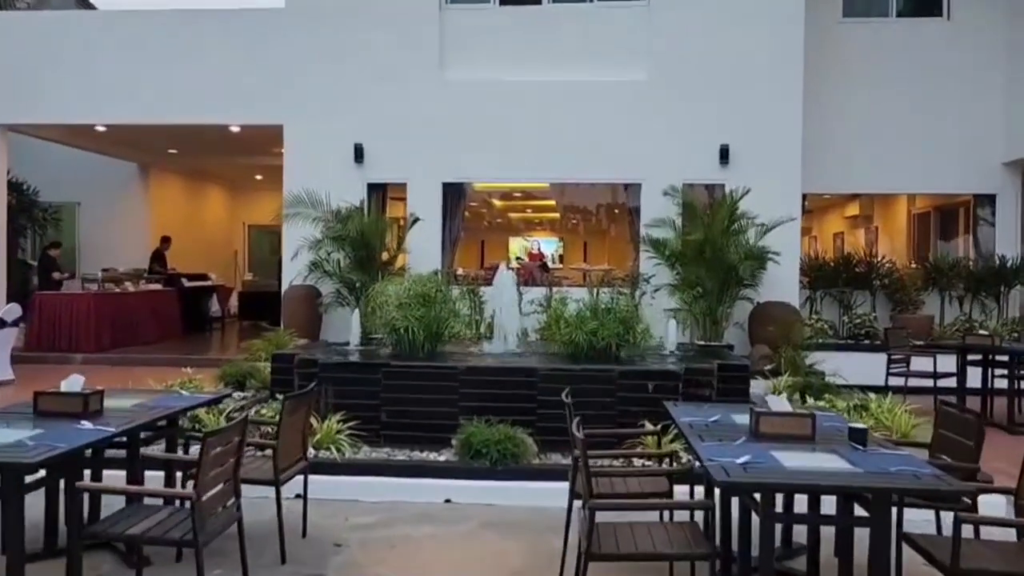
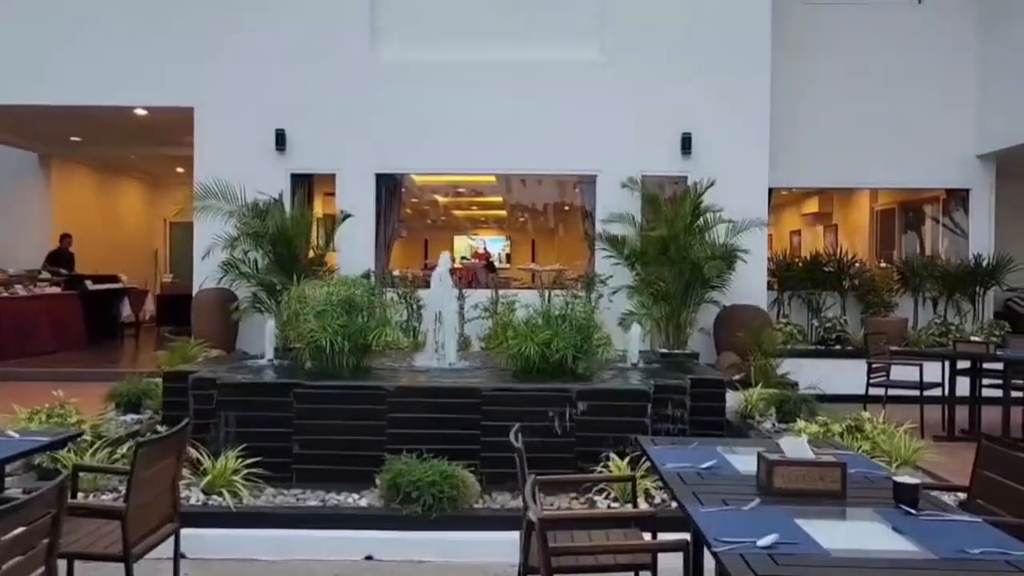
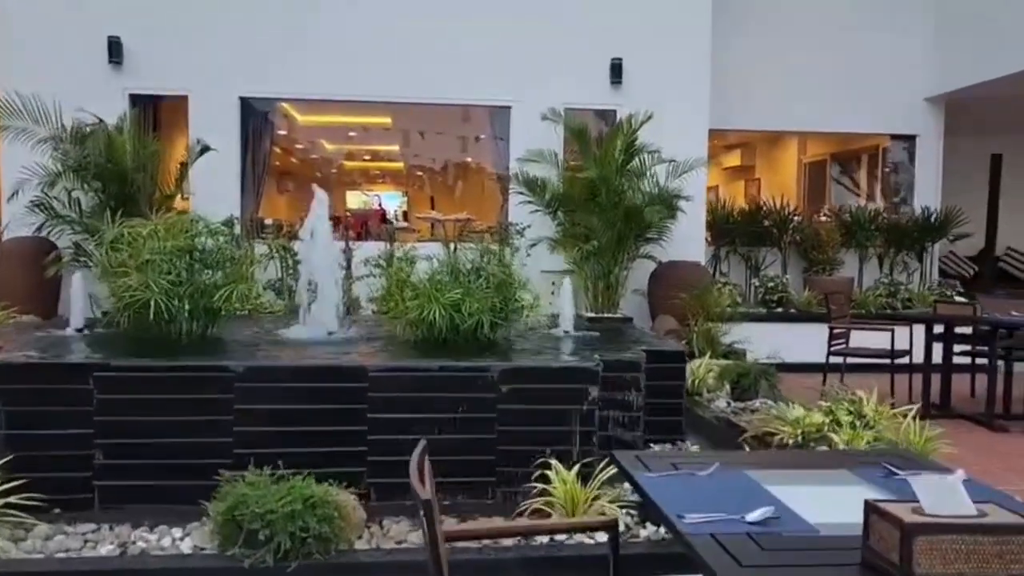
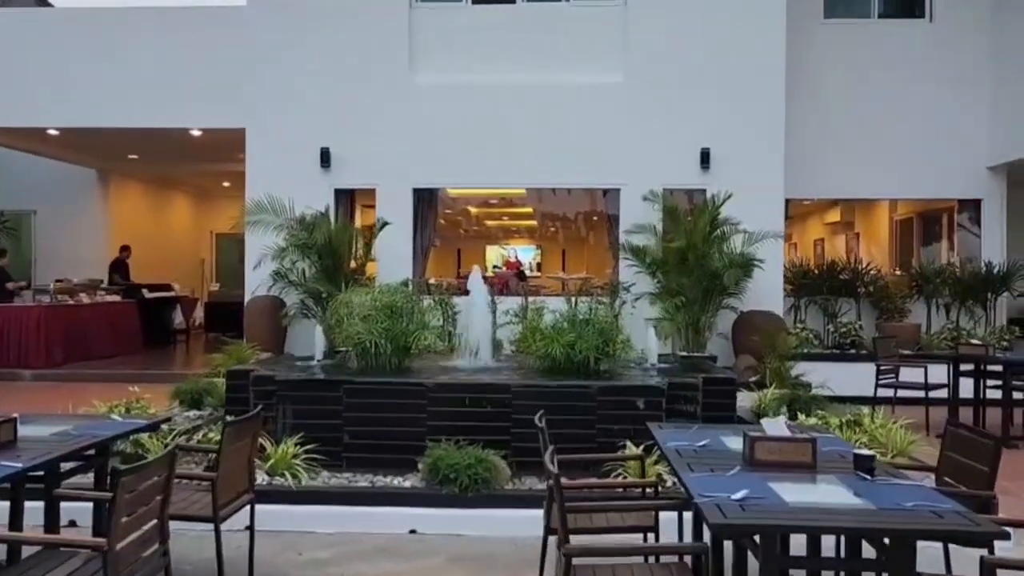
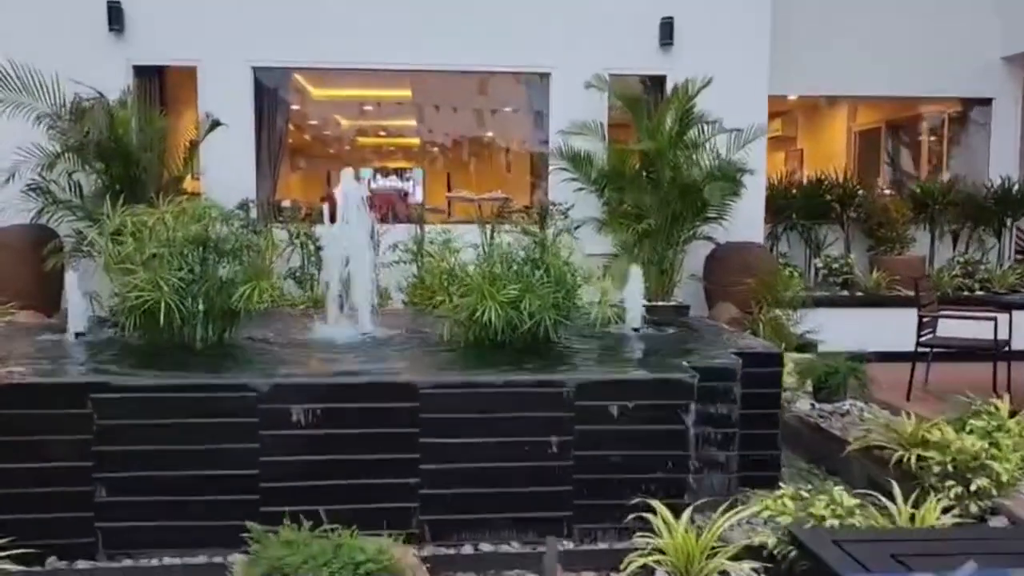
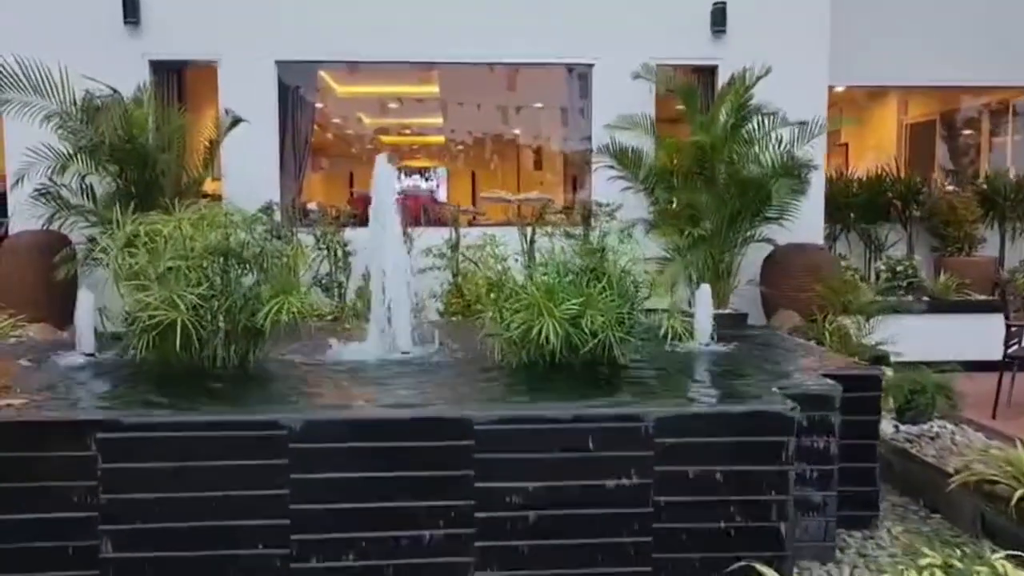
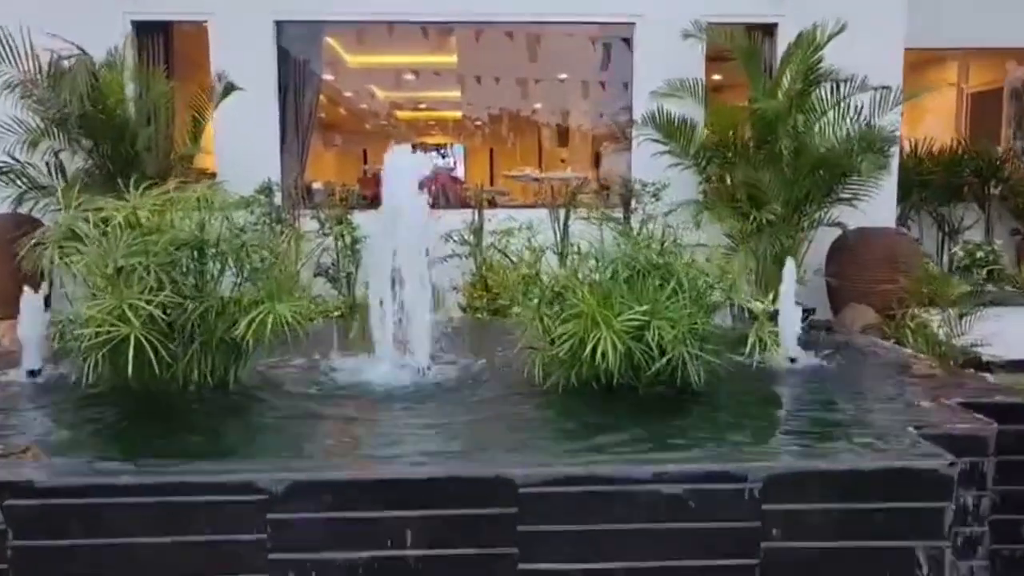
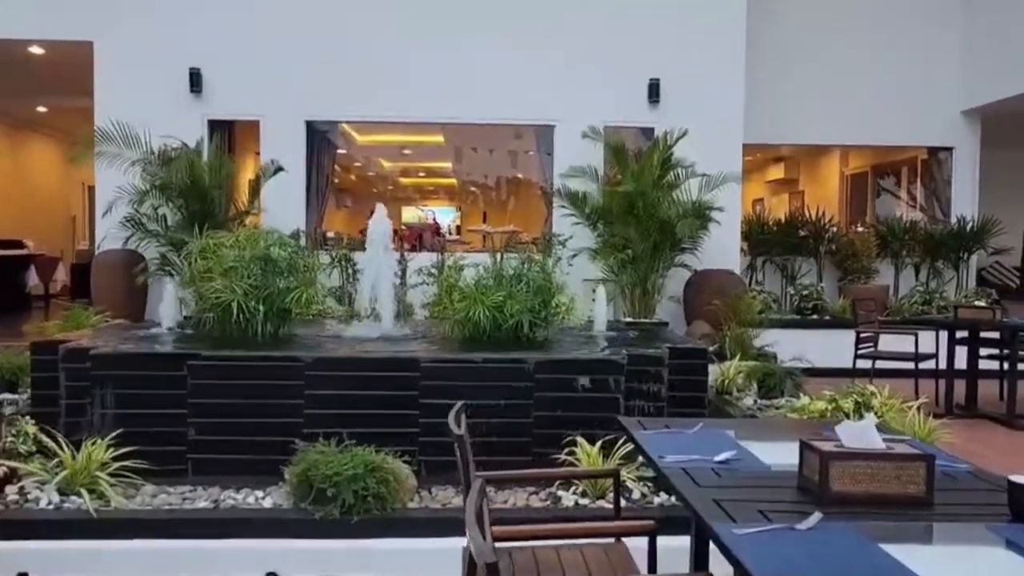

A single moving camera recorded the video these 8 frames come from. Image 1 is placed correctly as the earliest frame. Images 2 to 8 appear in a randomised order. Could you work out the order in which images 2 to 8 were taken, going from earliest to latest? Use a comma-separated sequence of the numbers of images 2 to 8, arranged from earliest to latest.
4, 2, 8, 3, 5, 6, 7
